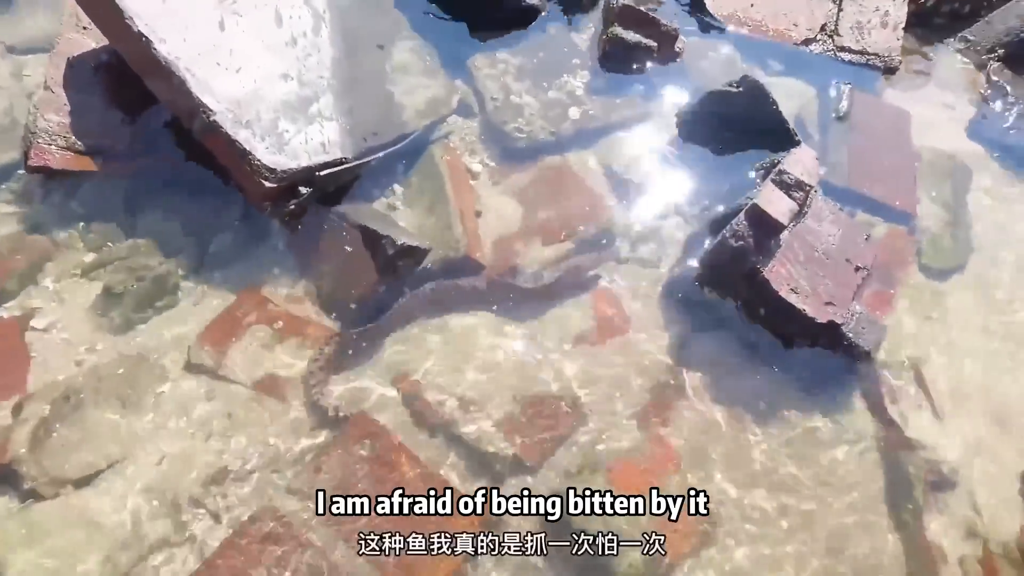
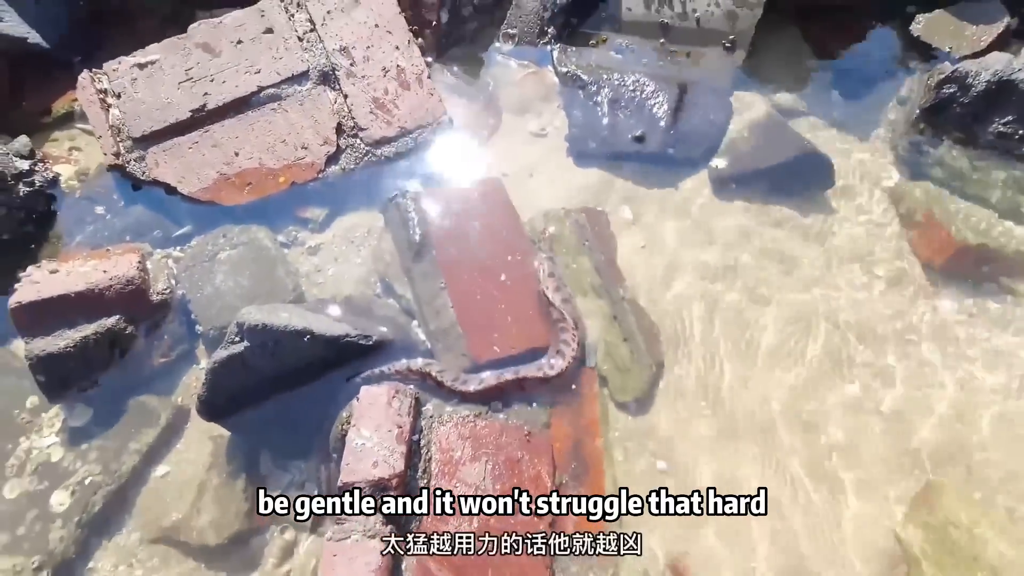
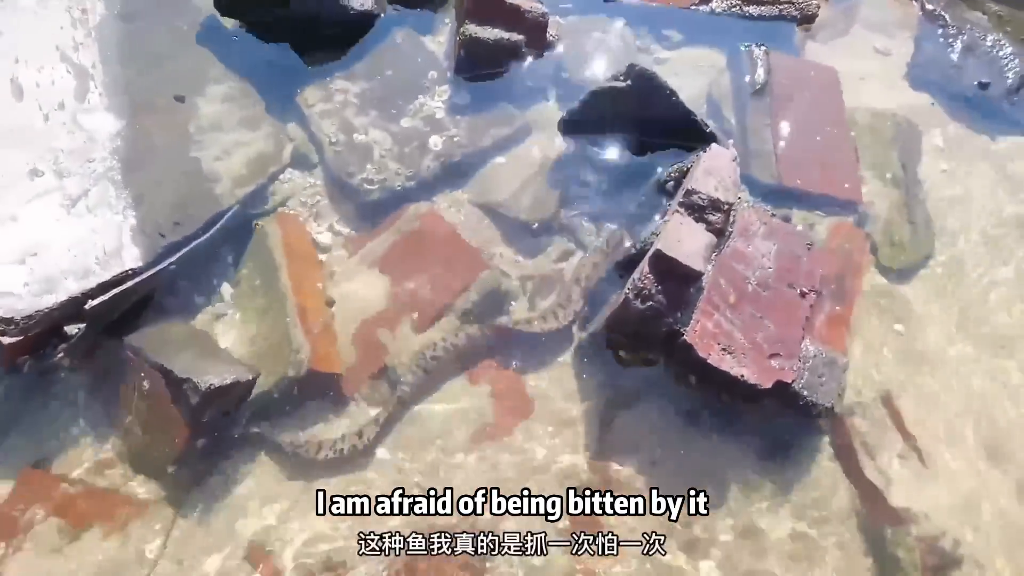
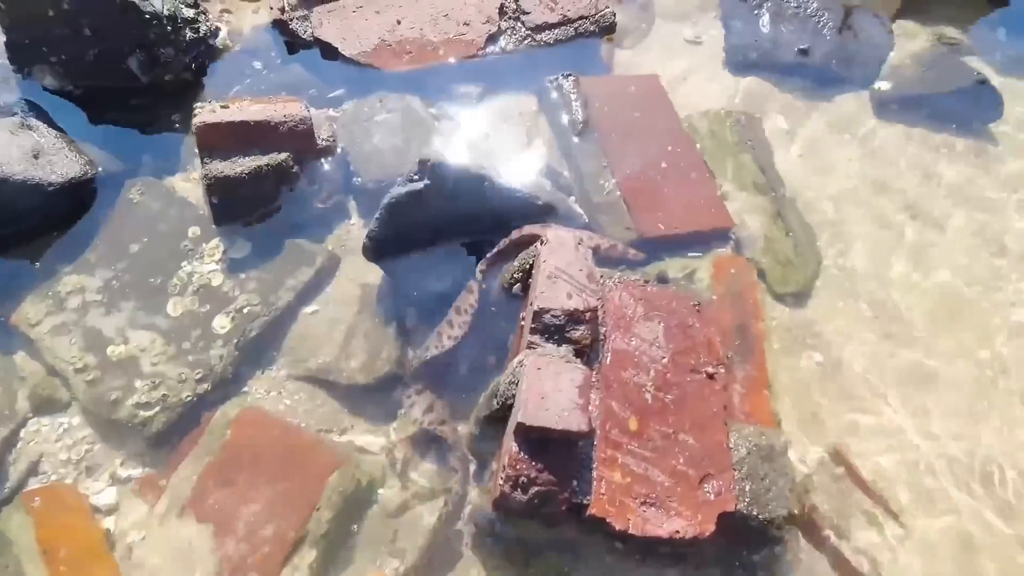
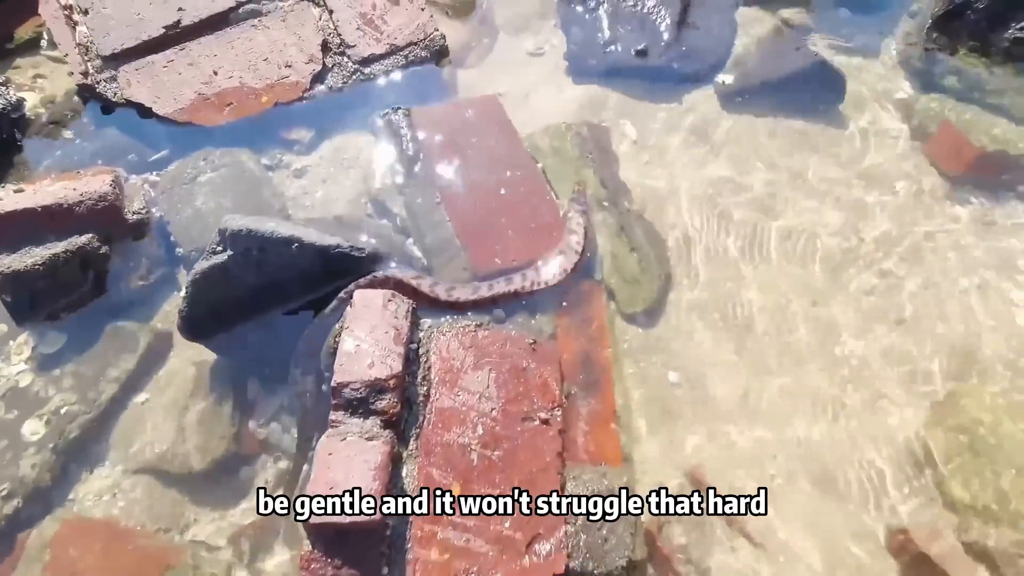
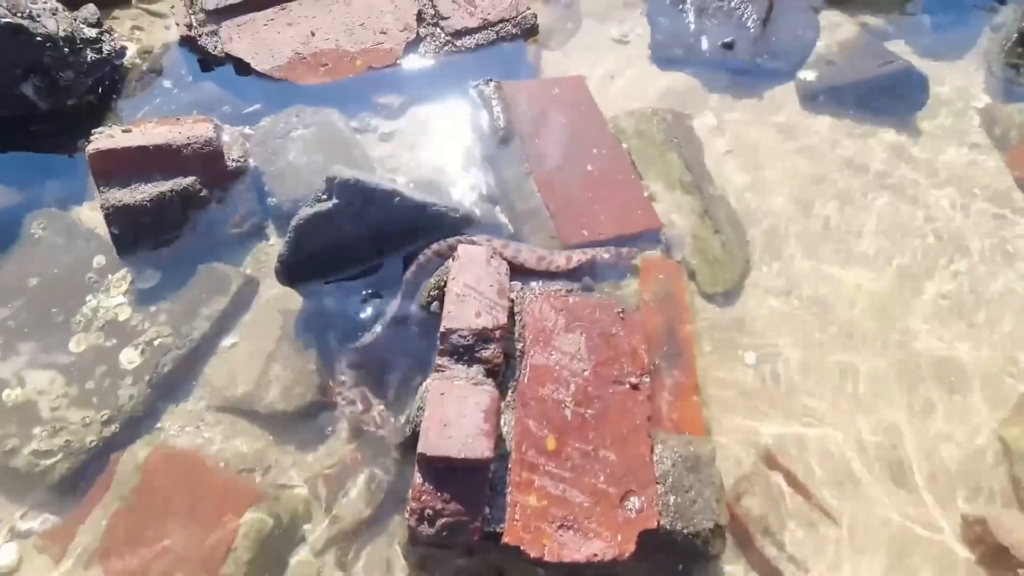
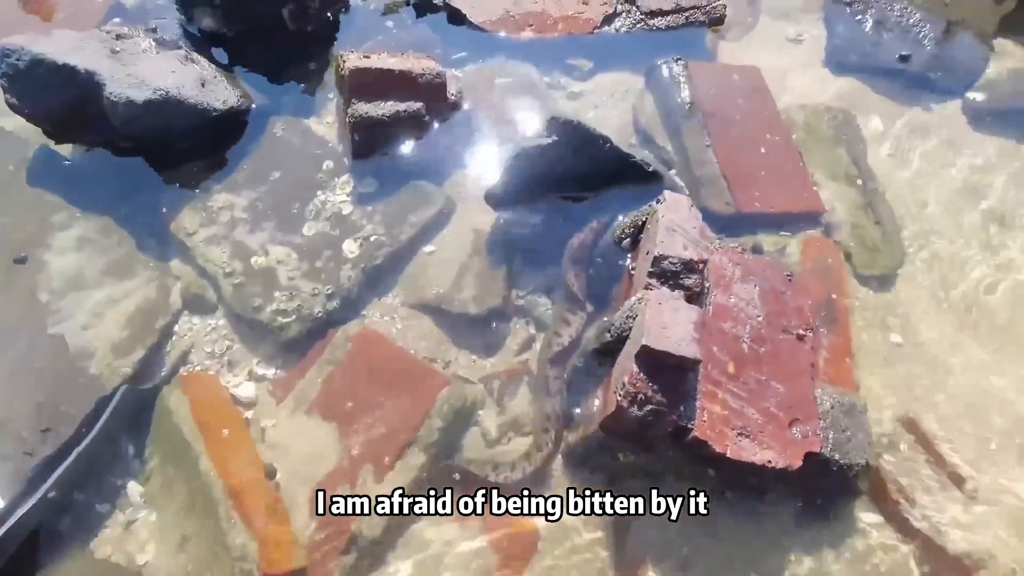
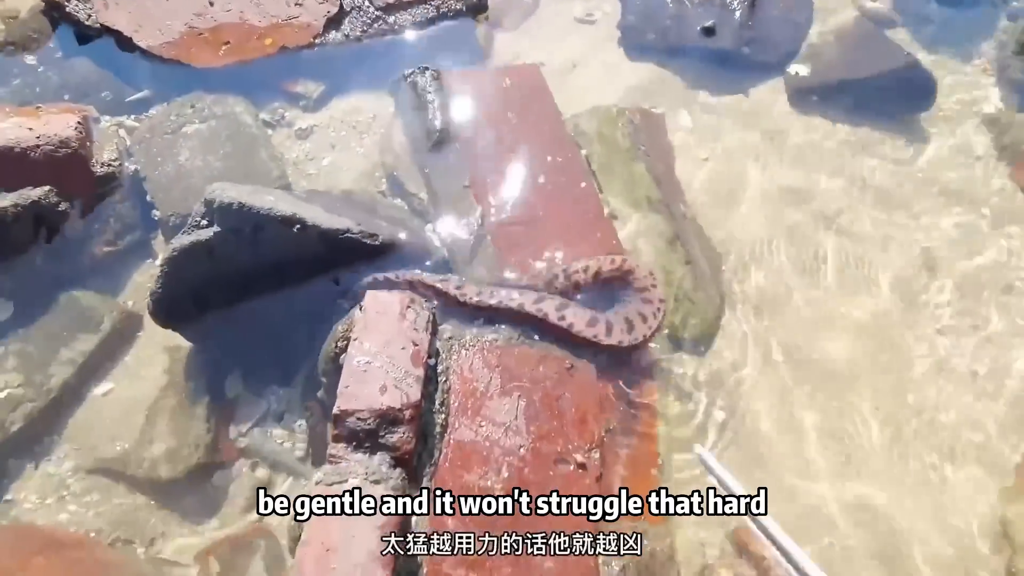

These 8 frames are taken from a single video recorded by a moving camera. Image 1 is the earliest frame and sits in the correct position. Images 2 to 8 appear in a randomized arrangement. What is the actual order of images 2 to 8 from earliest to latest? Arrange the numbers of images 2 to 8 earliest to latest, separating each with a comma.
3, 7, 4, 6, 5, 2, 8
